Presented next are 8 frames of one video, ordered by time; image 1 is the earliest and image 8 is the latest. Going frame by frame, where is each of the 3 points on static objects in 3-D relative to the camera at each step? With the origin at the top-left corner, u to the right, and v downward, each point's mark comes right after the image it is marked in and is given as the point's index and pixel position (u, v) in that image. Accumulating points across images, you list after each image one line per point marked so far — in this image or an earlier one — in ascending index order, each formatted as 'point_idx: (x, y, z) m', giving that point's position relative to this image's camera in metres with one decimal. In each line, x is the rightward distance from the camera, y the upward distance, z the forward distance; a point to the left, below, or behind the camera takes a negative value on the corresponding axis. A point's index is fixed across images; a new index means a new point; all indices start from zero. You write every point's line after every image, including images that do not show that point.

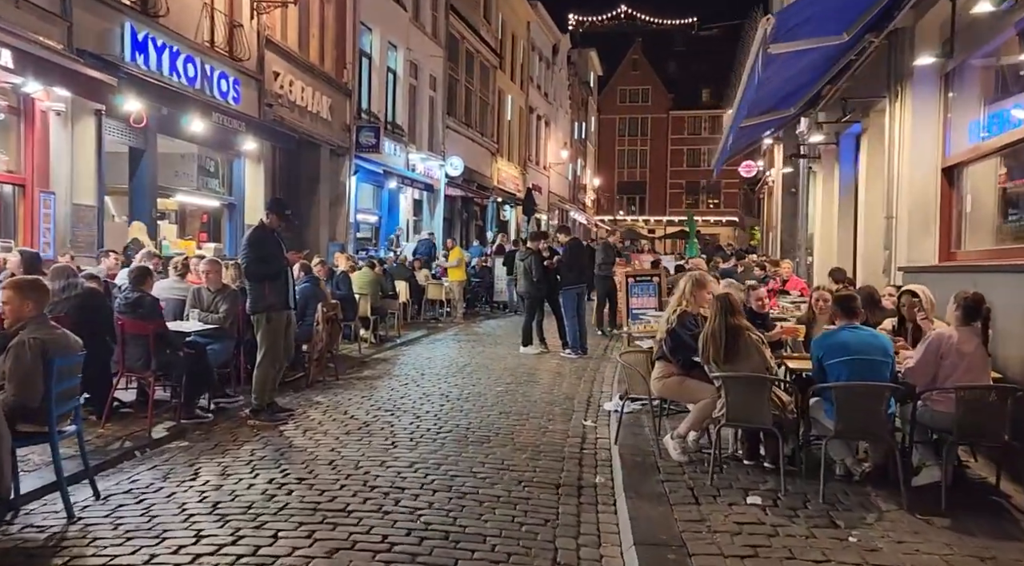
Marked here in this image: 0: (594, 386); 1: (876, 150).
0: (+1.0, -1.2, +11.1) m
1: (+5.0, +1.9, +12.6) m
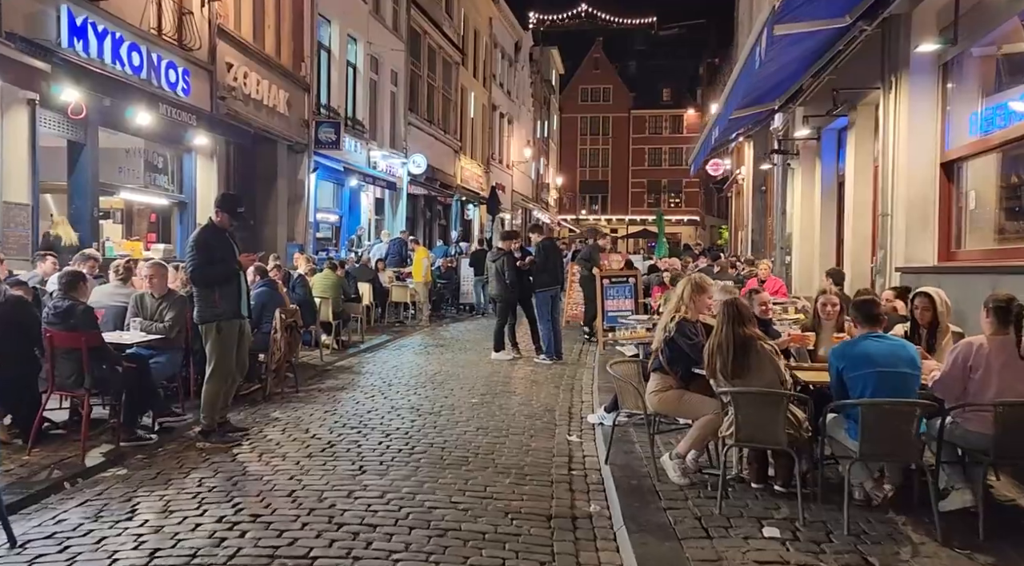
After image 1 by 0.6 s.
0: (+0.7, -1.3, +10.4) m
1: (+4.6, +1.8, +12.1) m
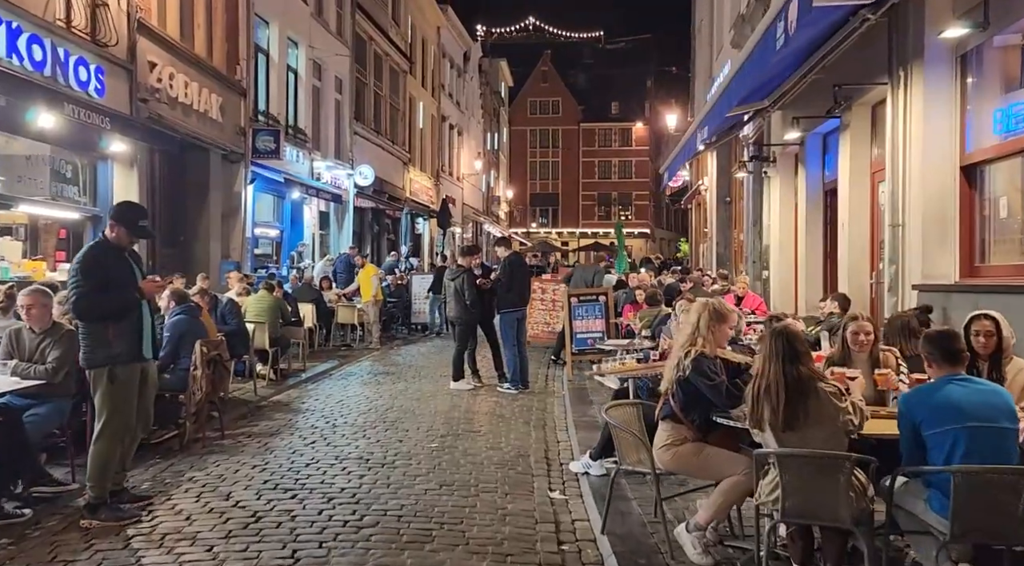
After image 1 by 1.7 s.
0: (+0.4, -1.5, +9.0) m
1: (+4.2, +1.6, +11.0) m
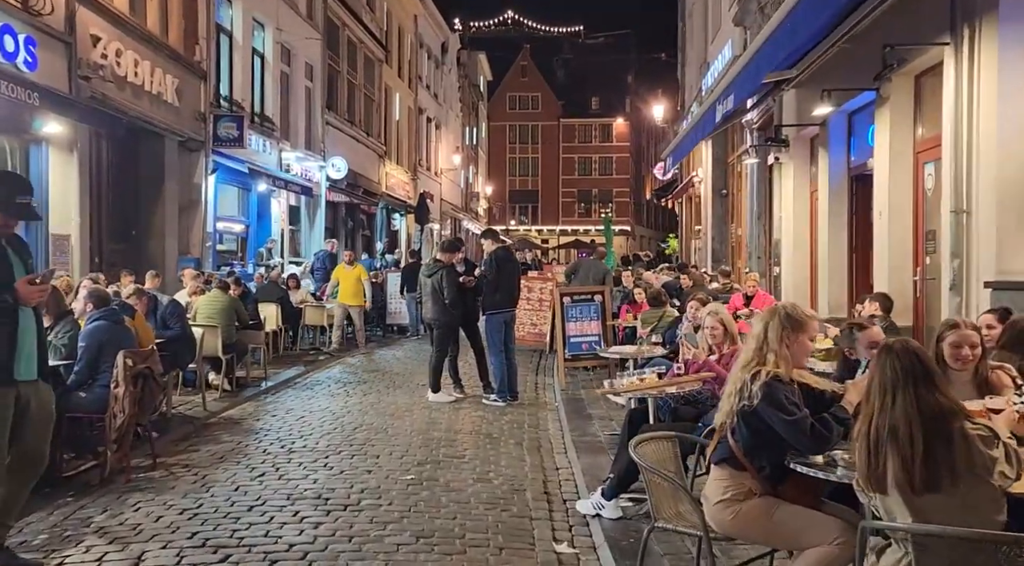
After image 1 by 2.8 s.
0: (+0.3, -1.5, +7.6) m
1: (+4.0, +1.7, +9.6) m
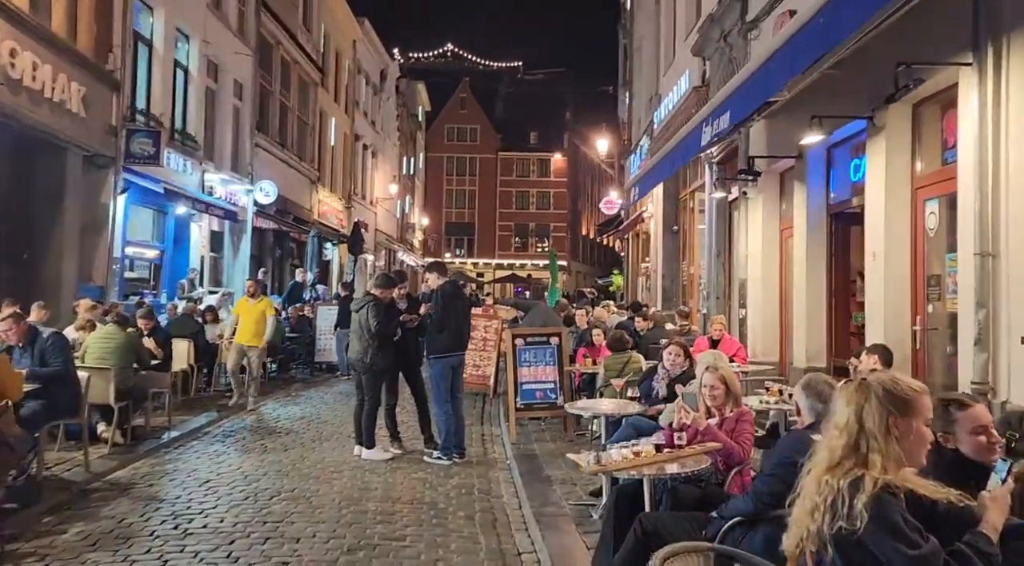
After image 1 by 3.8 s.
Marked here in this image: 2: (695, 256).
0: (-0.1, -1.8, +6.3) m
1: (+3.6, +1.2, +8.7) m
2: (+3.6, +0.5, +18.1) m
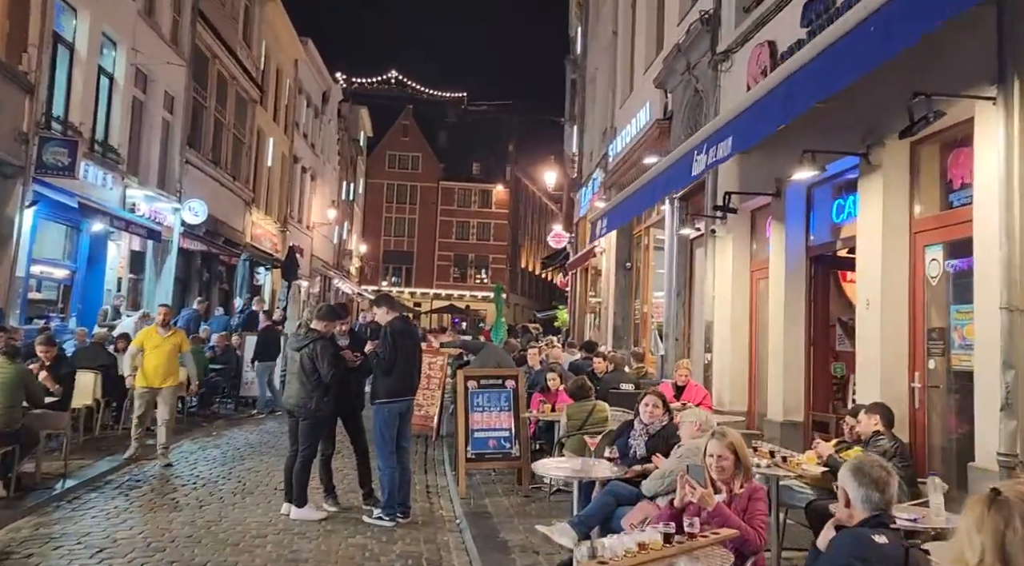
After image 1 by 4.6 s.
0: (-0.3, -2.0, +5.2) m
1: (+3.3, +0.8, +7.9) m
2: (+2.6, -0.2, +17.3) m
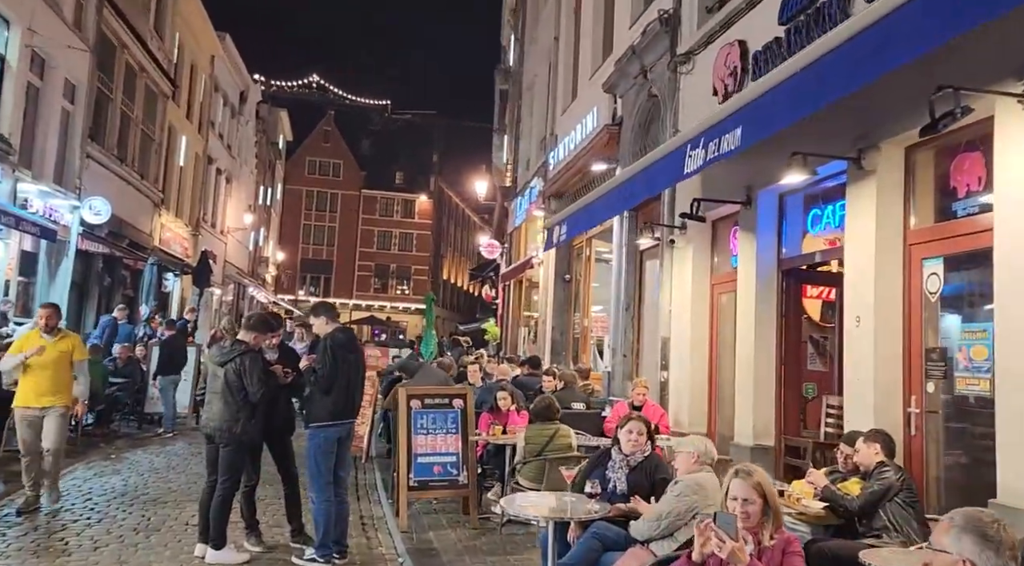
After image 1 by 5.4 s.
0: (-0.4, -2.0, +4.2) m
1: (+3.0, +0.7, +7.3) m
2: (+1.4, -0.4, +16.6) m
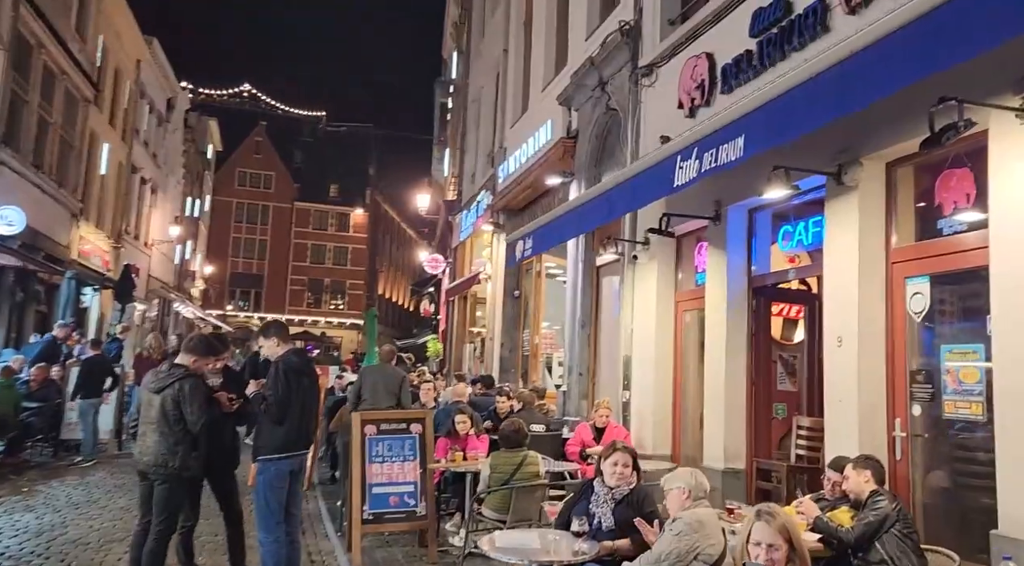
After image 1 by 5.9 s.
0: (-0.4, -2.1, +3.7) m
1: (+2.7, +0.5, +7.1) m
2: (+0.5, -0.7, +16.2) m
